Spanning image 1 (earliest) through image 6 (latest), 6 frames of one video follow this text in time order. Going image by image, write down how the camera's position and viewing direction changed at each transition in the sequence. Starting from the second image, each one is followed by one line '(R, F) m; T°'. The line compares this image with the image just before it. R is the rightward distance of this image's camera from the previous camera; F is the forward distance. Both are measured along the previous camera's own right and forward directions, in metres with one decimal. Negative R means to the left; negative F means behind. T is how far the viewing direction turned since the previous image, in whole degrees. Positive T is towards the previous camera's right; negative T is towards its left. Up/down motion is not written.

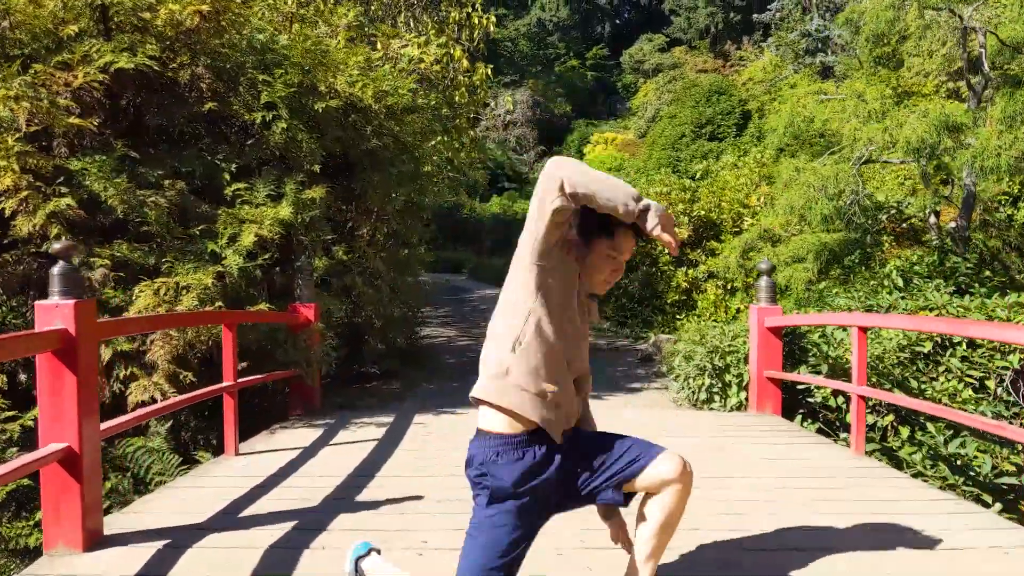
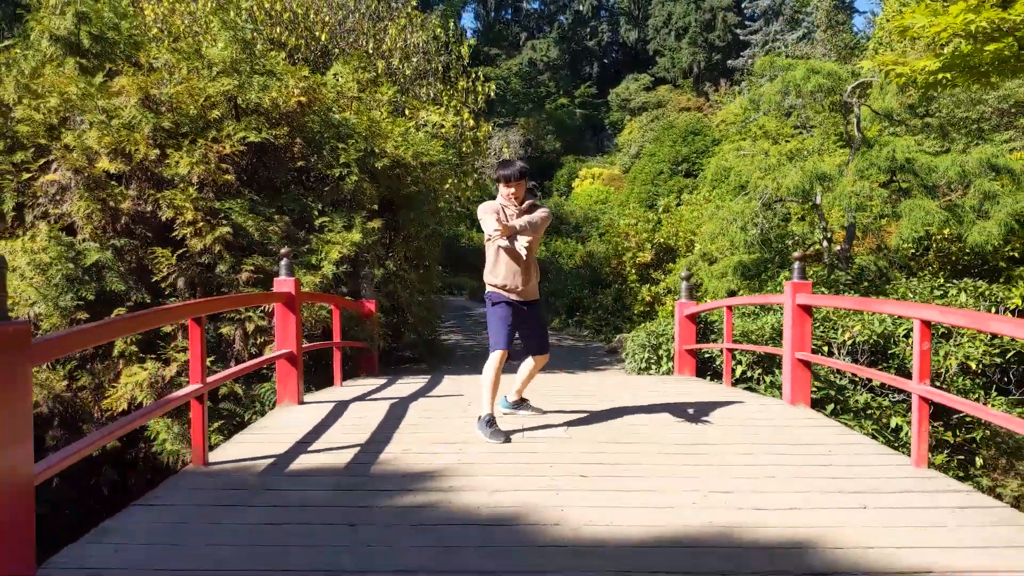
(-0.1, -2.5) m; 0°
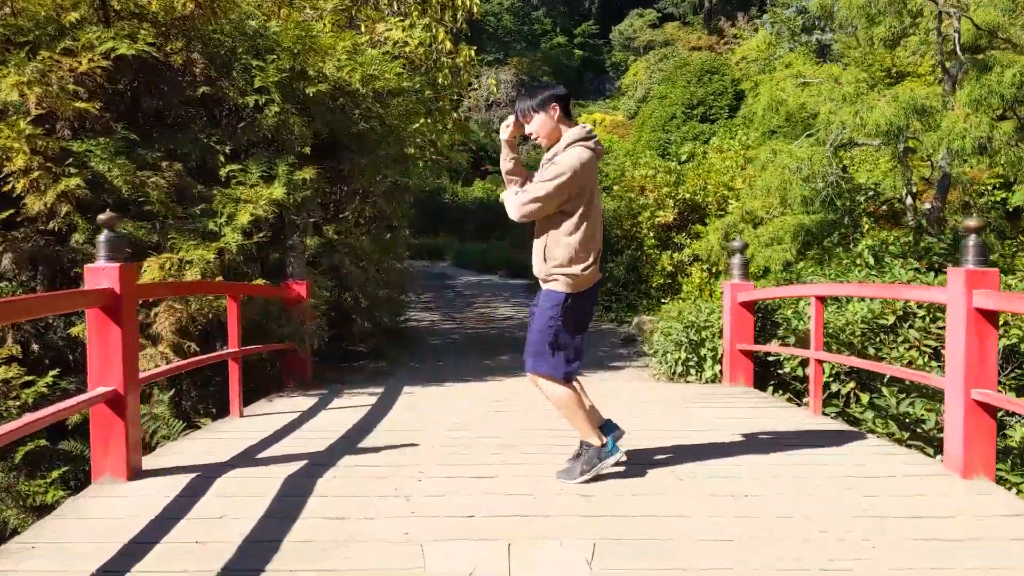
(+0.1, +2.3) m; 0°
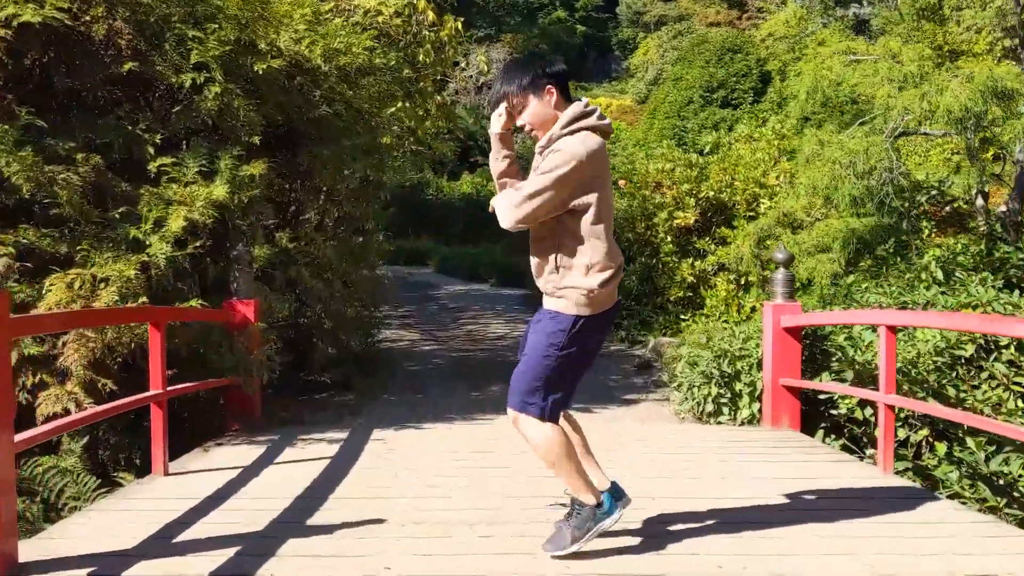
(0.0, +1.0) m; 0°
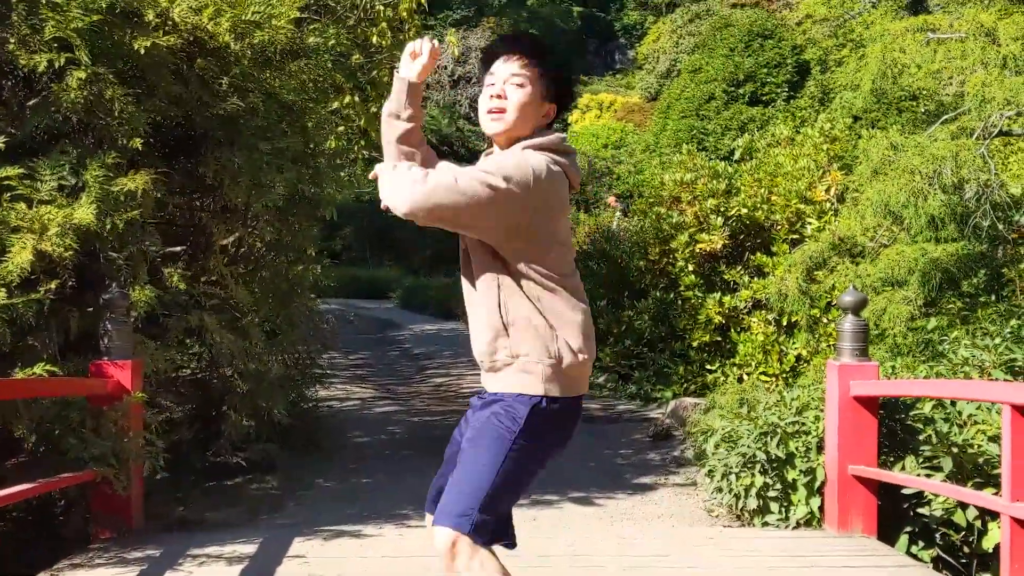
(+0.1, +1.2) m; 0°
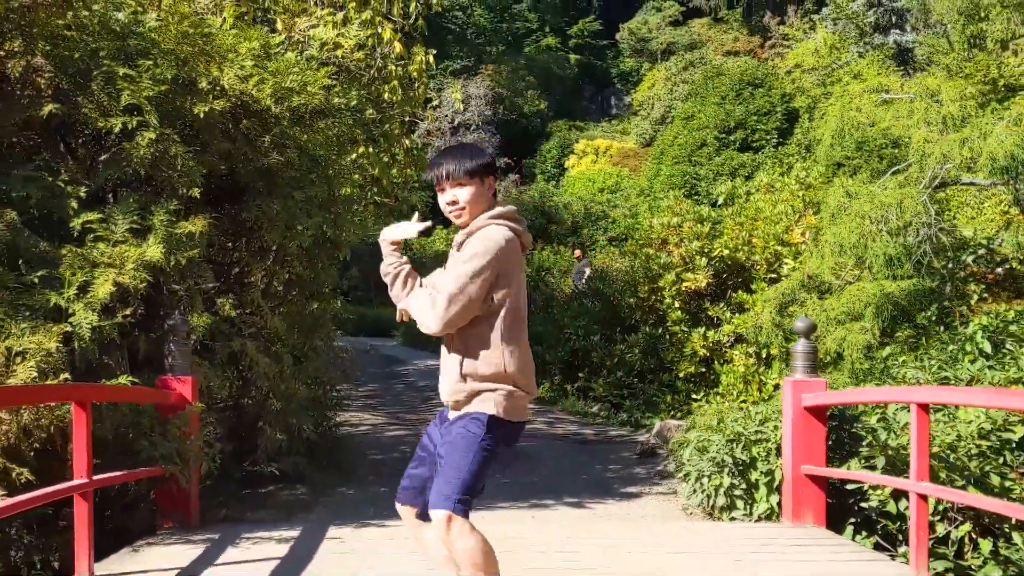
(0.0, -0.6) m; 0°
